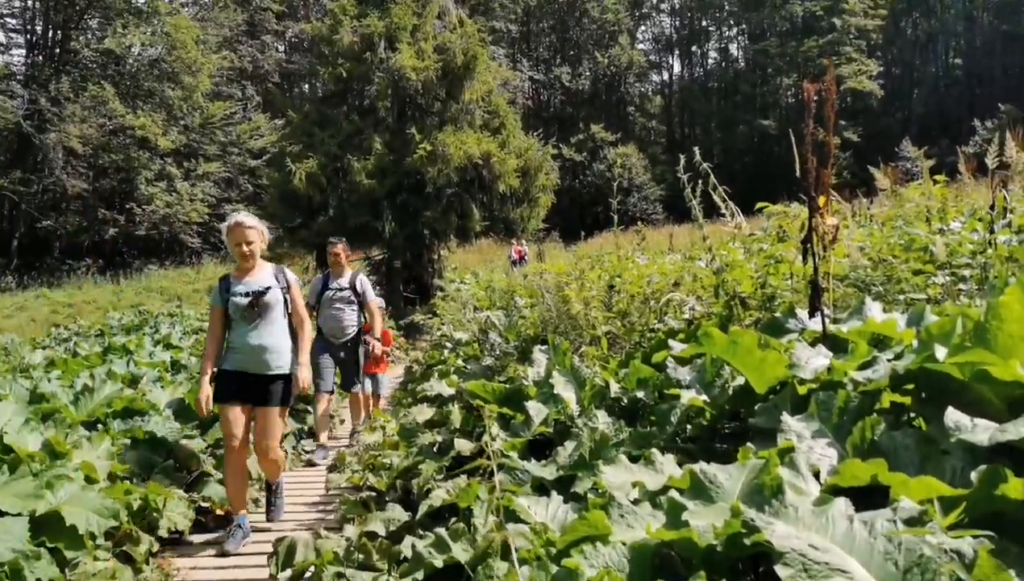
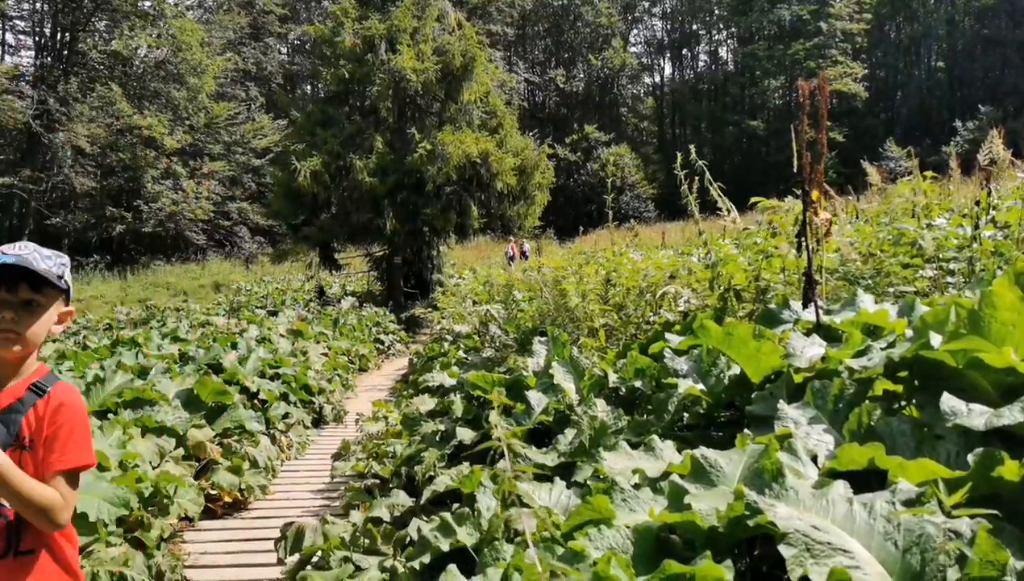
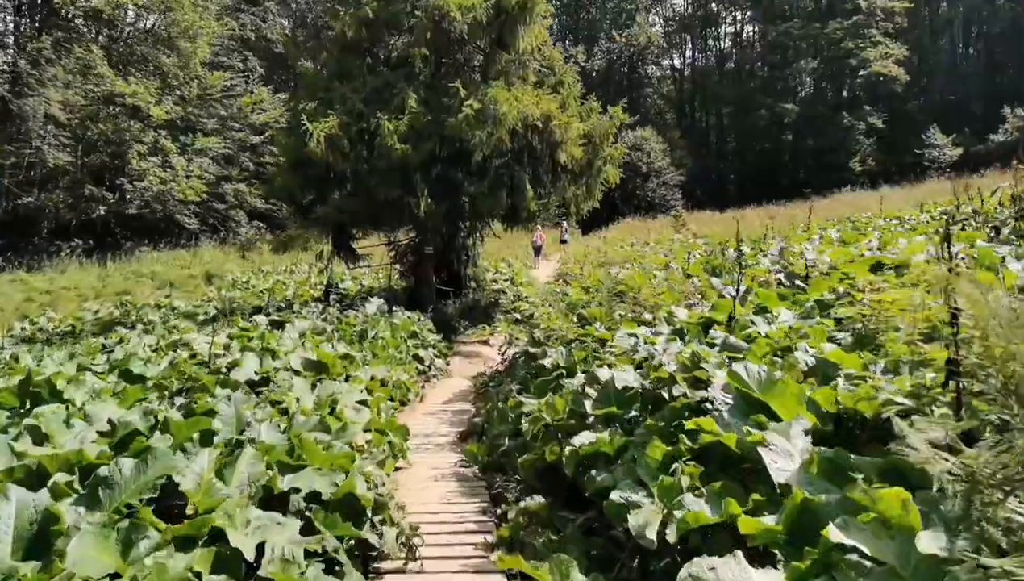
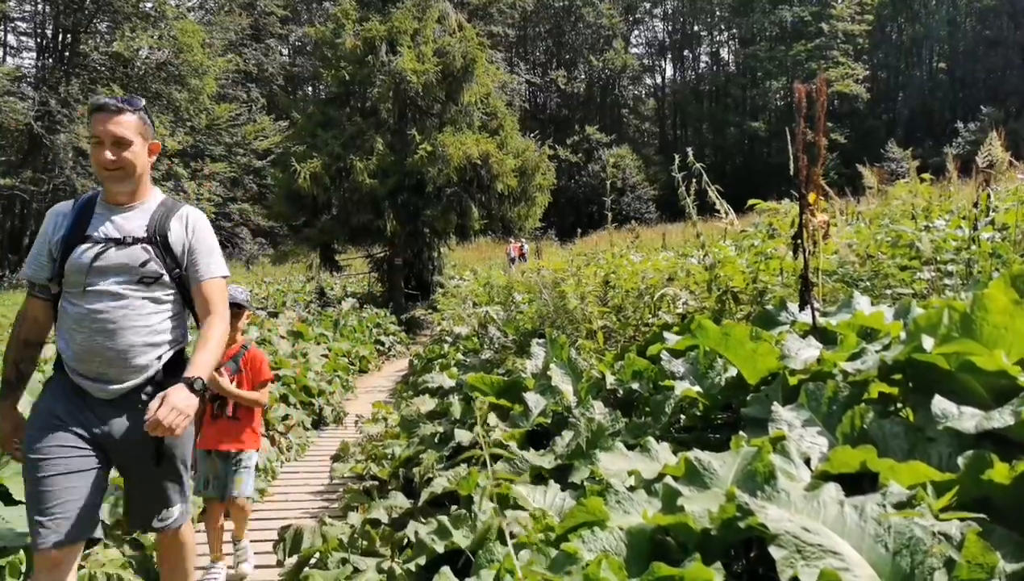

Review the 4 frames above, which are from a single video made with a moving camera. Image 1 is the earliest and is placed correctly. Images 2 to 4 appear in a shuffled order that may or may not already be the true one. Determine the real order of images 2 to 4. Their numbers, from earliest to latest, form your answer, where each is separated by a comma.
4, 2, 3
